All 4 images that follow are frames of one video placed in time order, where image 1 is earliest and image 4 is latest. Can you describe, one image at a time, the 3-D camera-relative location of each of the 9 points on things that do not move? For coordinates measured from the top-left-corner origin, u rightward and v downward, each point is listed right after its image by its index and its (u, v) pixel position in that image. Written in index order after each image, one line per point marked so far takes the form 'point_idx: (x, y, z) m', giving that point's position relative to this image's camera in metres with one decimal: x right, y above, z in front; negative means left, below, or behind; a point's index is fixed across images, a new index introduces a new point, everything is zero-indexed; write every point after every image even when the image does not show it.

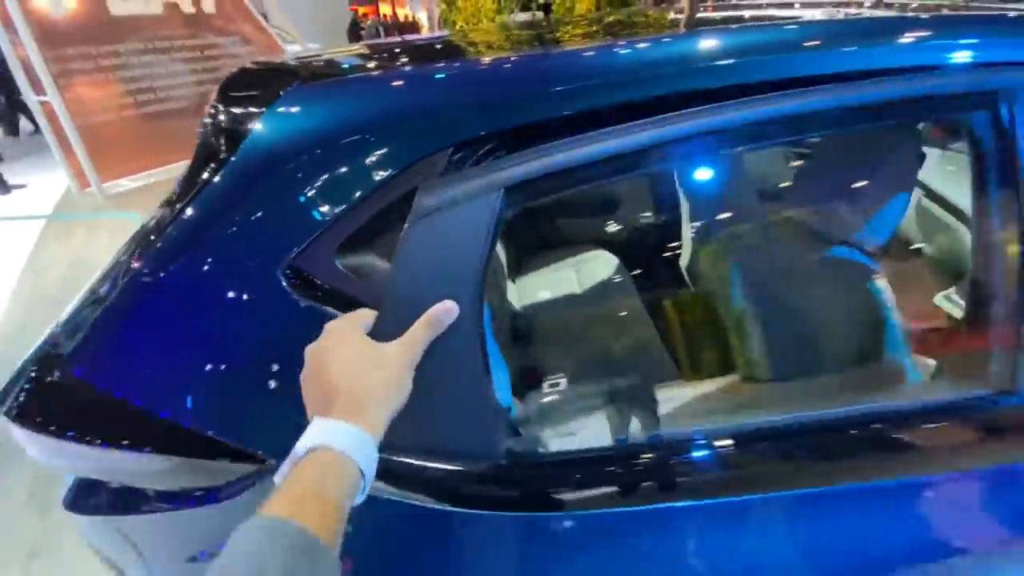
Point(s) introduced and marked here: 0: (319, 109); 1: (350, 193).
0: (-0.4, +0.3, +0.8) m
1: (-0.3, +0.2, +0.8) m
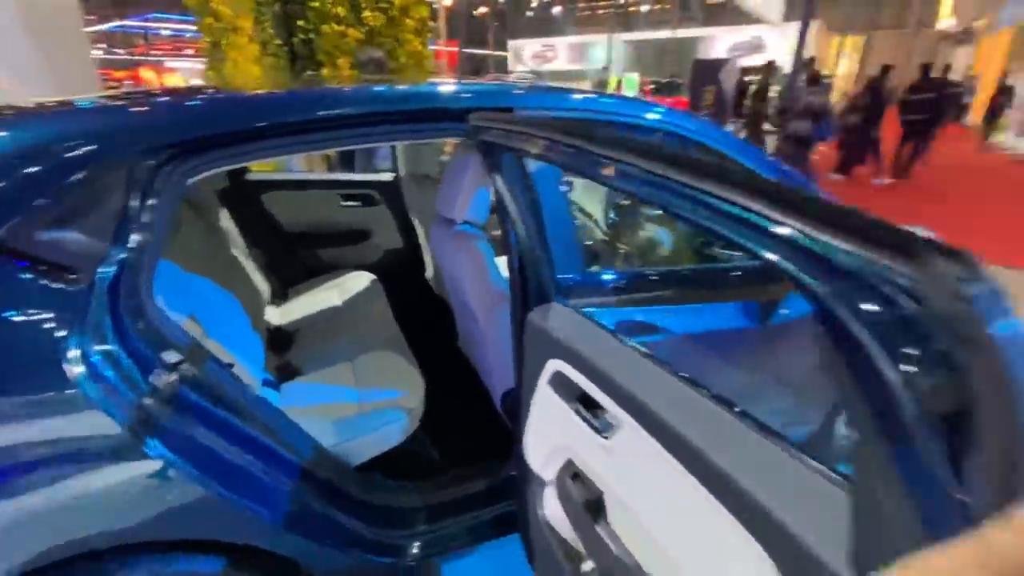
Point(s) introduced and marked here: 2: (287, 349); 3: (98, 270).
0: (-1.1, +0.3, +1.1) m
1: (-1.1, +0.2, +1.1) m
2: (-1.0, -0.3, +2.2) m
3: (-1.0, 0.0, +1.1) m
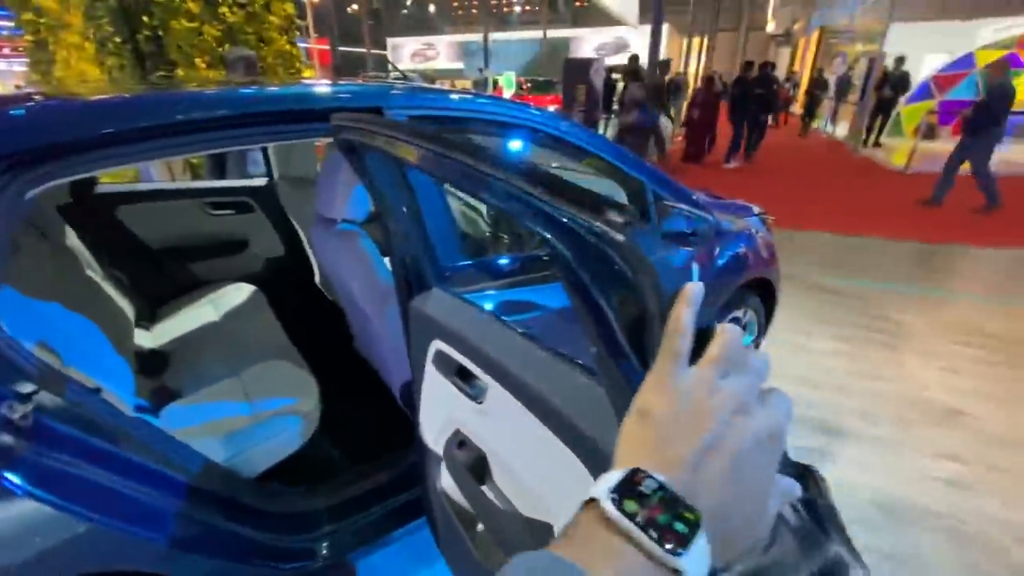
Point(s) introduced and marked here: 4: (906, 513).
0: (-1.4, +0.3, +0.9) m
1: (-1.3, +0.1, +0.9) m
2: (-1.5, -0.4, +2.1) m
3: (-1.2, 0.0, +1.0) m
4: (+1.8, -1.0, +2.2) m
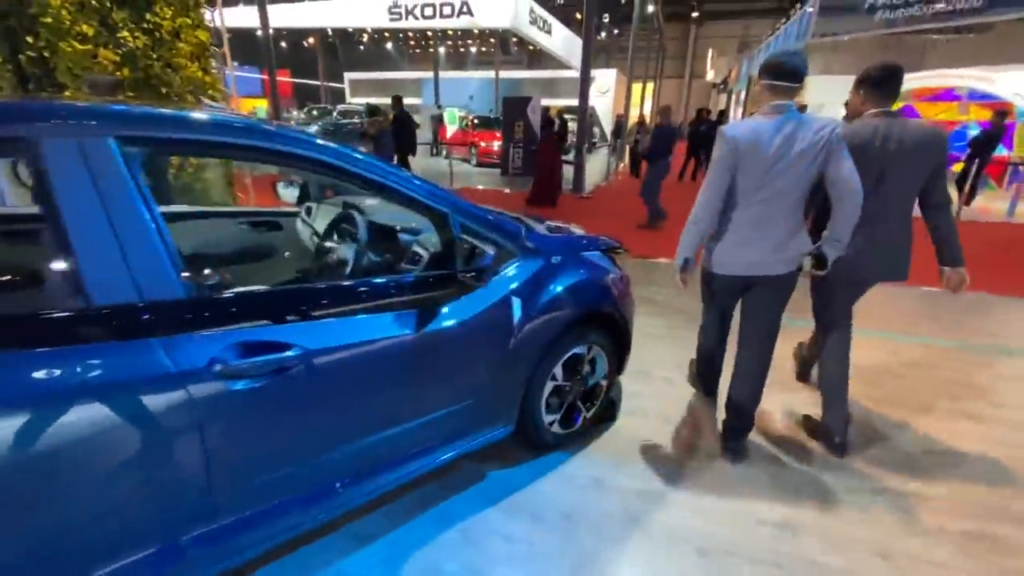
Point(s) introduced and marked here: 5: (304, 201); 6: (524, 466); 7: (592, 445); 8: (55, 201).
0: (-2.2, +0.2, +0.7) m
1: (-2.1, +0.1, +0.7) m
2: (-2.3, -0.5, +1.8) m
3: (-2.0, -0.1, +0.7) m
4: (+0.9, -1.2, +2.1) m
5: (-1.4, +0.6, +3.3) m
6: (+0.1, -0.9, +2.6) m
7: (+0.4, -0.9, +2.7) m
8: (-1.2, +0.2, +1.3) m
